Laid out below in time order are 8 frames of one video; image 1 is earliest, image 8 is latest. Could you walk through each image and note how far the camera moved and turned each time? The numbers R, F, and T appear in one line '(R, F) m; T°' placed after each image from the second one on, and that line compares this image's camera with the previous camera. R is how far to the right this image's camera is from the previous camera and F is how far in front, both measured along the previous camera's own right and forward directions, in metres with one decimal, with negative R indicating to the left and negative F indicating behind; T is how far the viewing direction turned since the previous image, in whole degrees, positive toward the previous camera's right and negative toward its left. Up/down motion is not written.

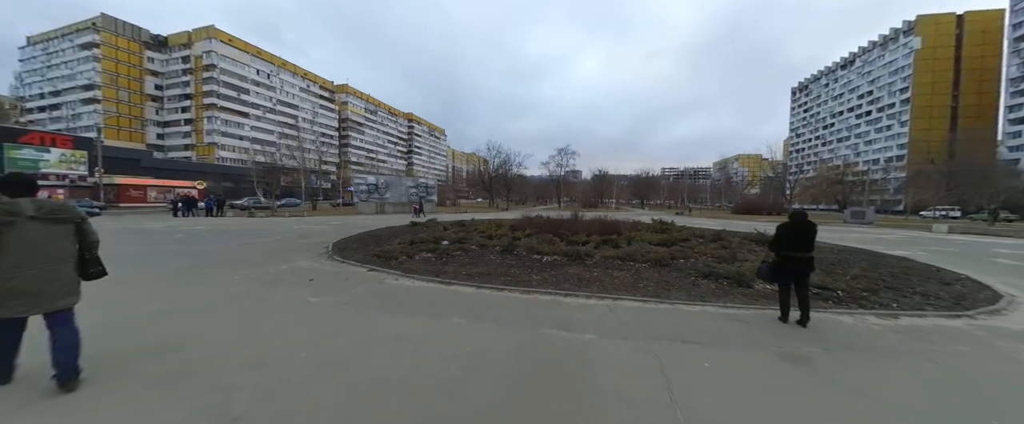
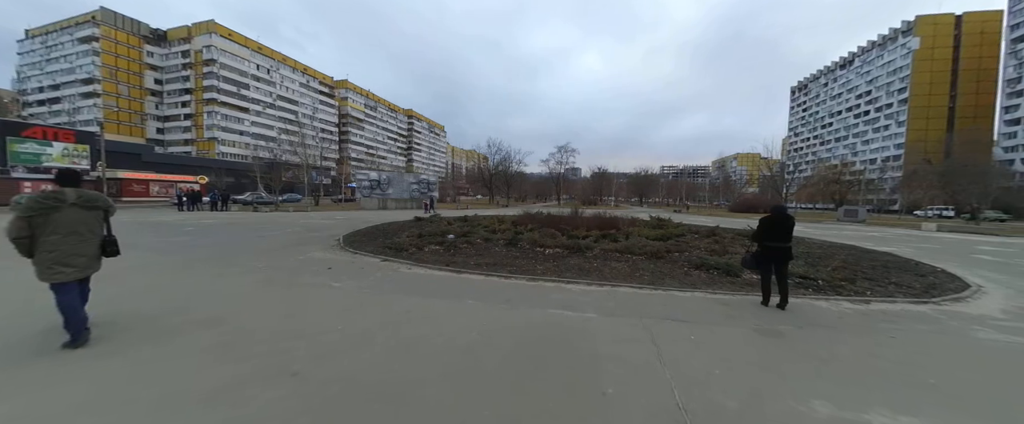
(-0.1, -0.4) m; 0°
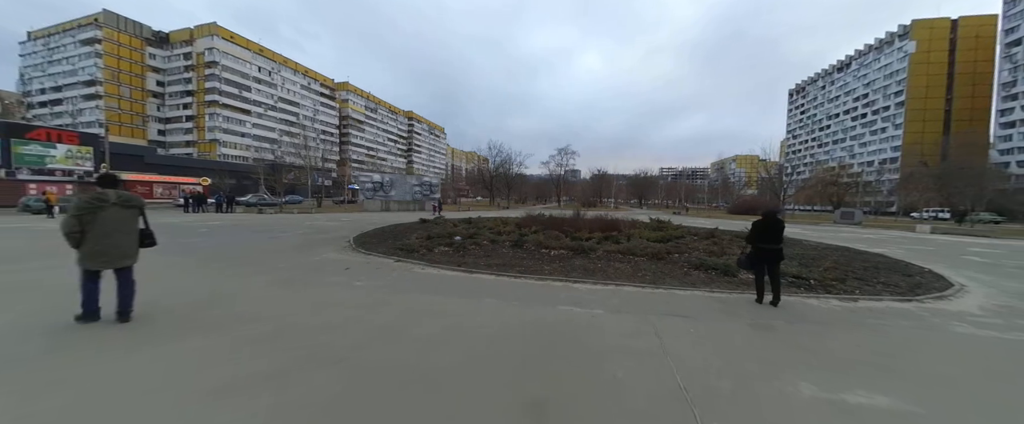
(-0.2, -0.3) m; 0°
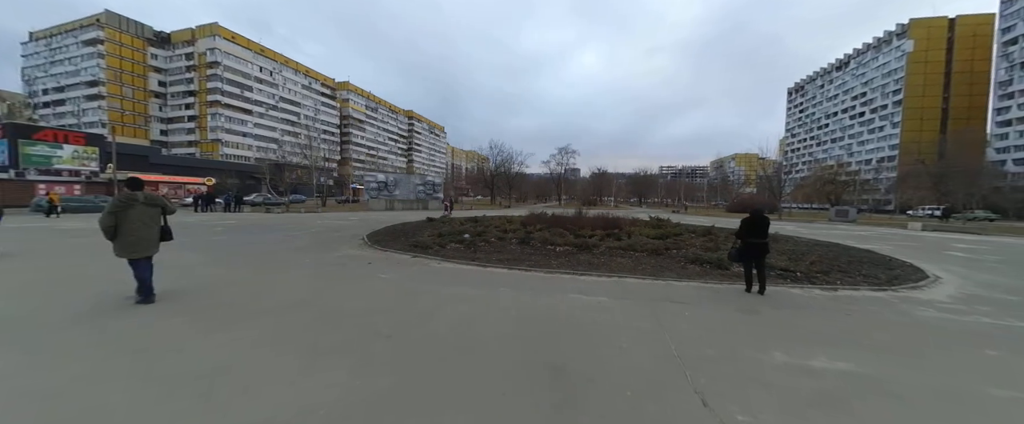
(-0.2, -0.5) m; 0°
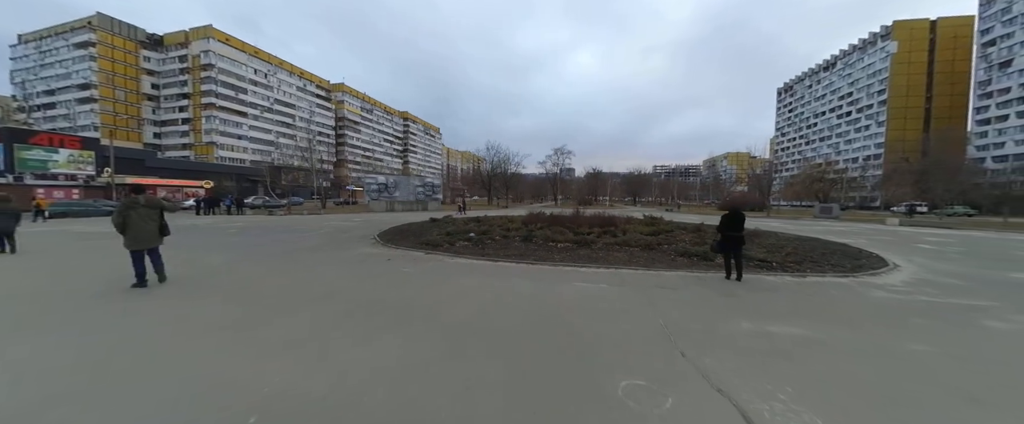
(-0.3, -0.7) m; +1°
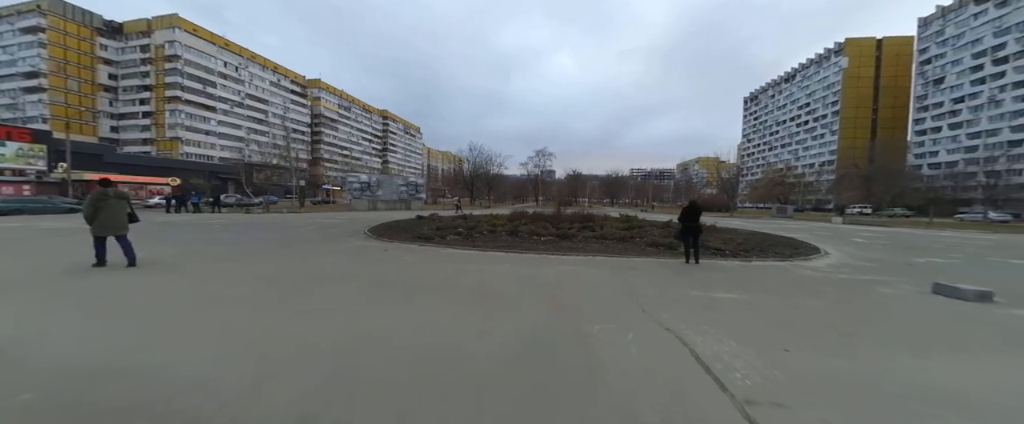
(-0.2, -0.7) m; +4°
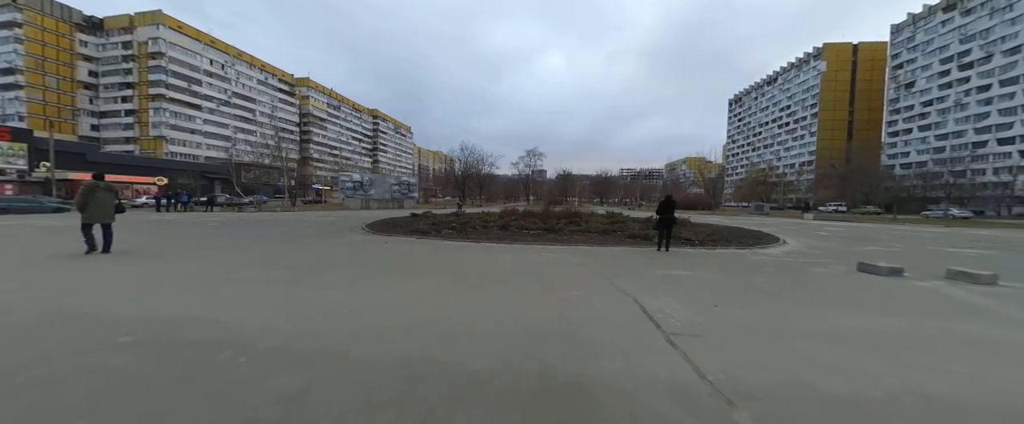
(0.0, -0.7) m; +2°
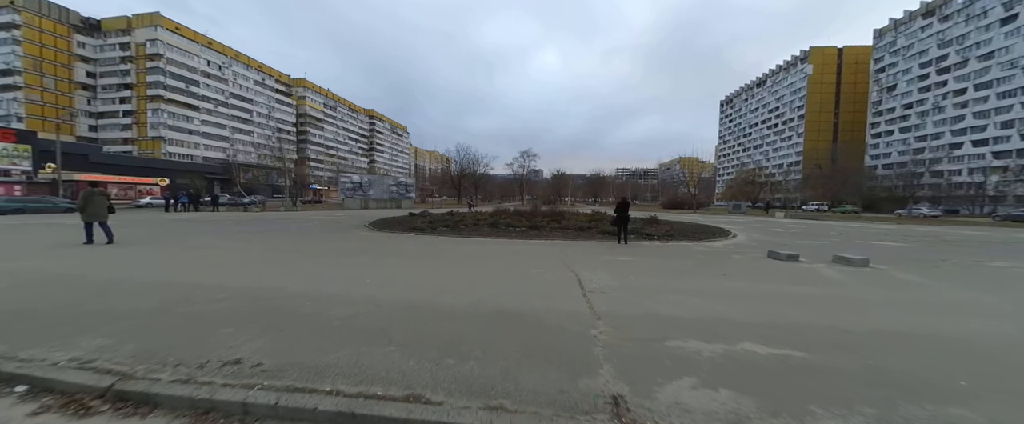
(+0.4, -1.4) m; +1°
